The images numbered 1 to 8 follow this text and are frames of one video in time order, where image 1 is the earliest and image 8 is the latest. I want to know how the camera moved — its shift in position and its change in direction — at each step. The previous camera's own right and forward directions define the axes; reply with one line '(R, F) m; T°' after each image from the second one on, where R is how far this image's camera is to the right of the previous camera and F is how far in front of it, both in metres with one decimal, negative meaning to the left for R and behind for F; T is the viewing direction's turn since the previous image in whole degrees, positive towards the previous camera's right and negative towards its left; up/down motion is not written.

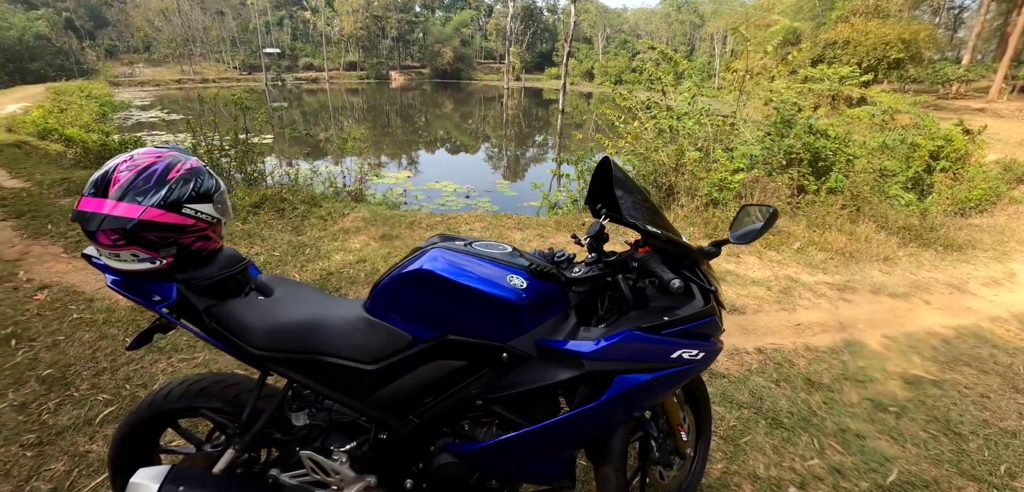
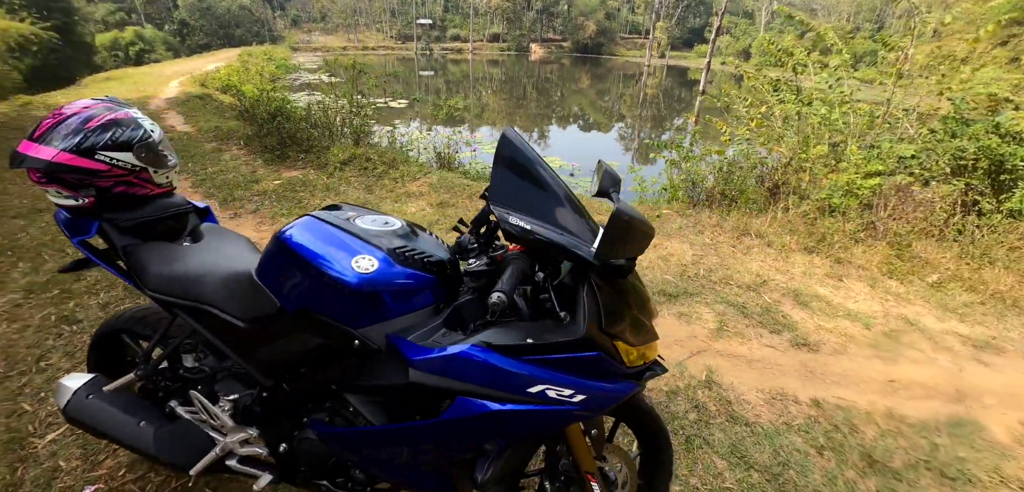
(+0.7, +0.3) m; -15°
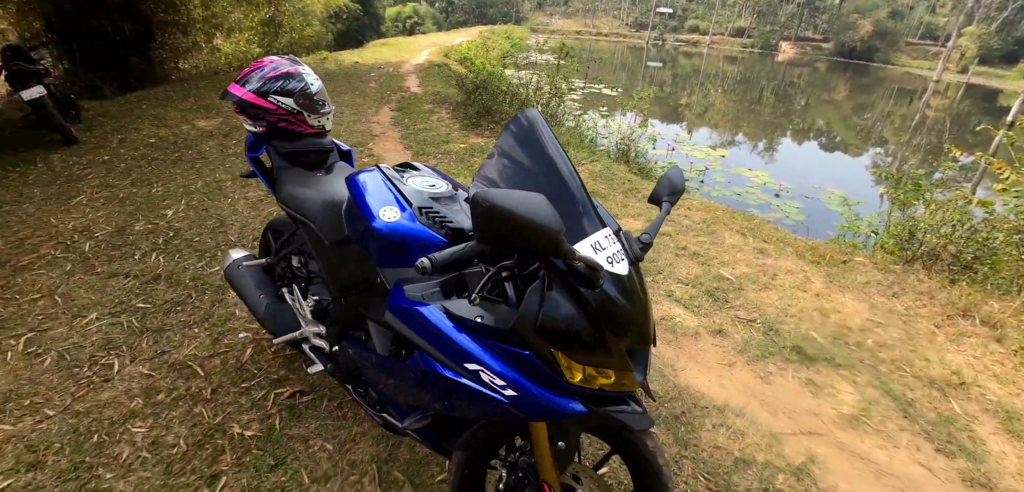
(+0.5, +0.1) m; -23°
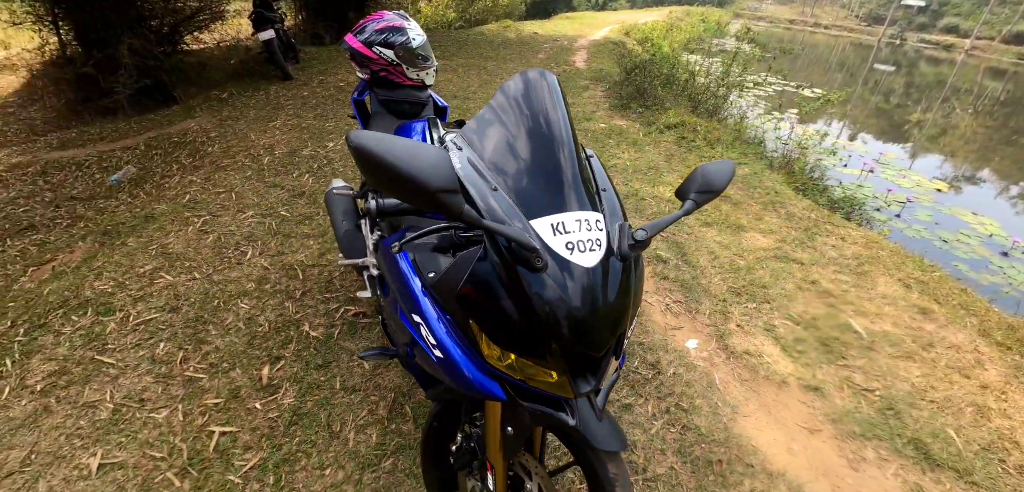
(+0.4, +0.1) m; -18°
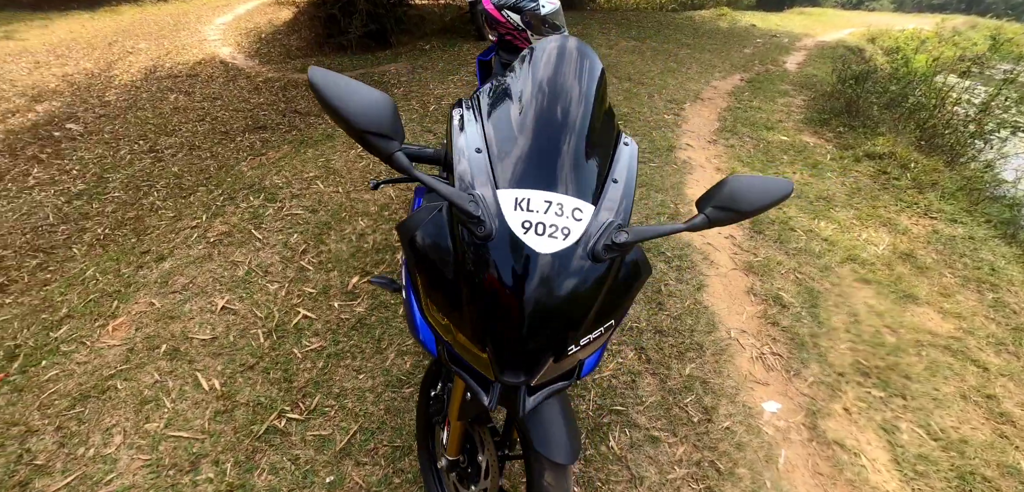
(+0.4, +0.1) m; -19°
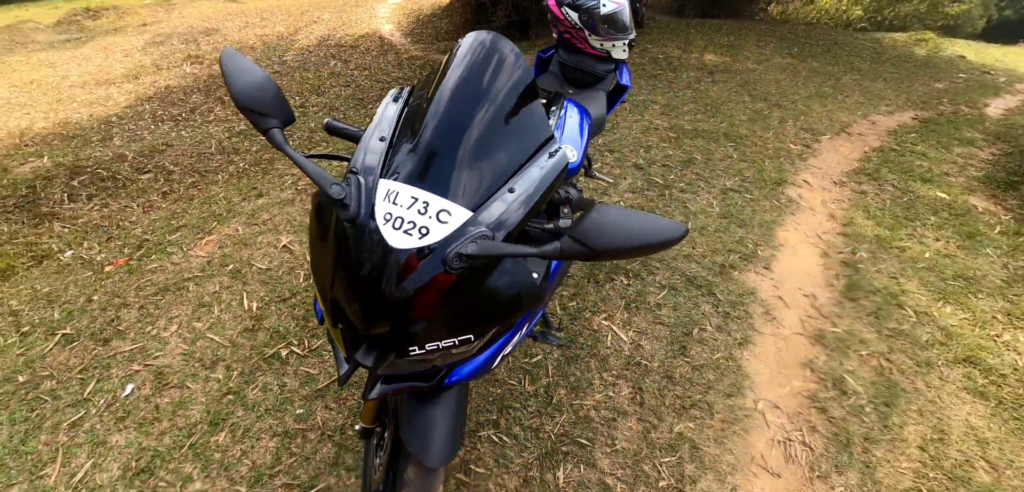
(+0.5, +0.1) m; -16°
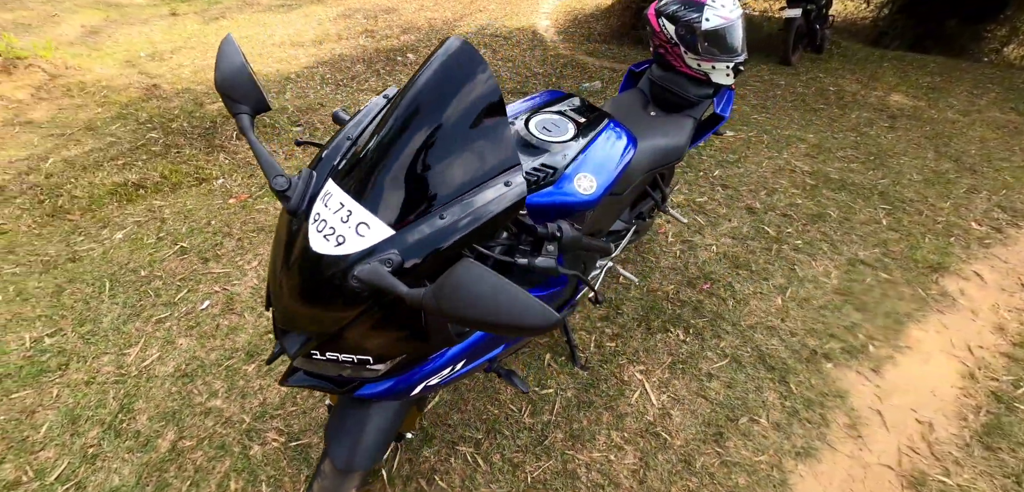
(+0.4, +0.2) m; -16°
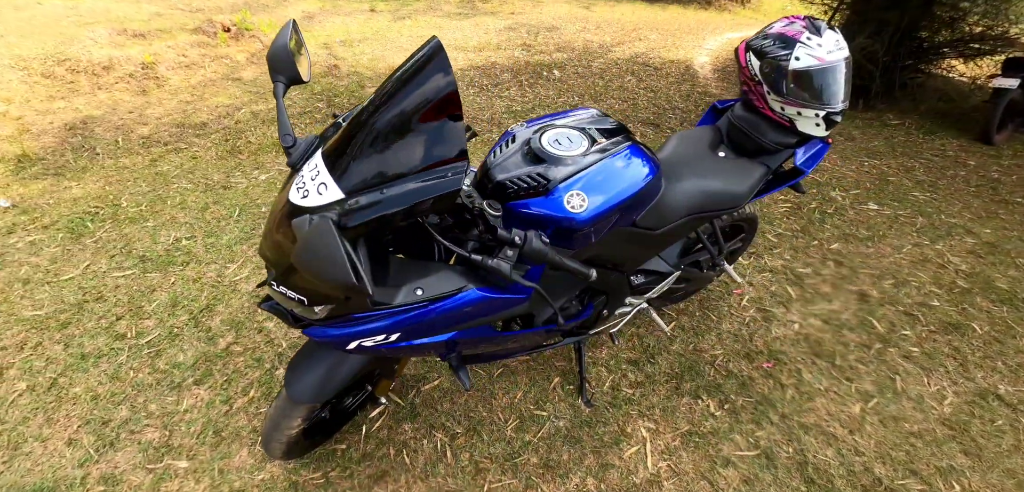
(+0.4, 0.0) m; -16°
